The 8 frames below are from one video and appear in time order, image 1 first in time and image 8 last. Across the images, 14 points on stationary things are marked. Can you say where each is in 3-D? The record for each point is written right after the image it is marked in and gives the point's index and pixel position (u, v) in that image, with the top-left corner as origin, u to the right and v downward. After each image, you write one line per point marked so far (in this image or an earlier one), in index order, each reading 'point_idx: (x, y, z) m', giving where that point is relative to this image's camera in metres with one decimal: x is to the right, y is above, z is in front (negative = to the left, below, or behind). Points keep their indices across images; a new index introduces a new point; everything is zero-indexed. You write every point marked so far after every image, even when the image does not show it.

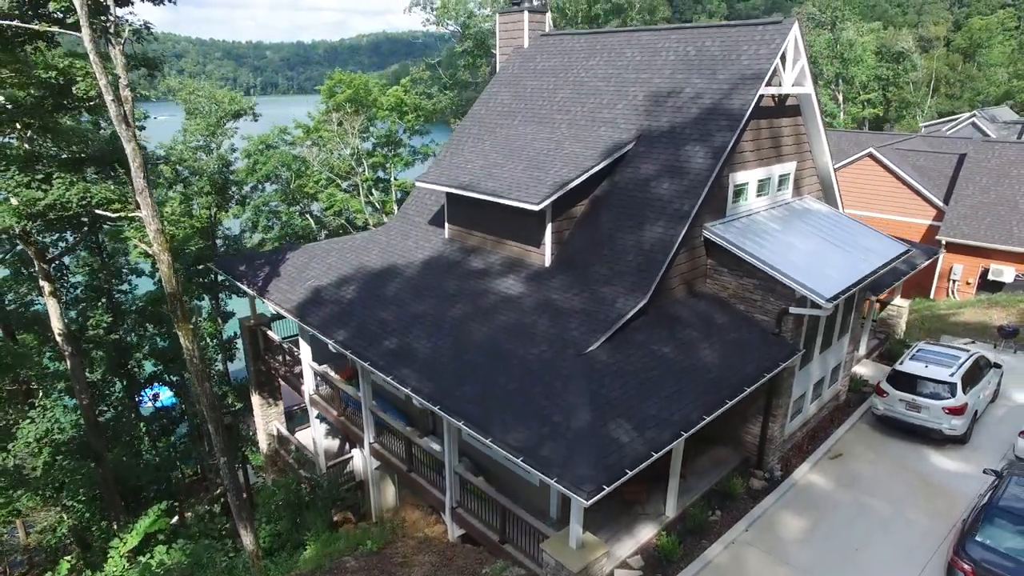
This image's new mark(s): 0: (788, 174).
0: (+5.2, +2.1, +12.3) m
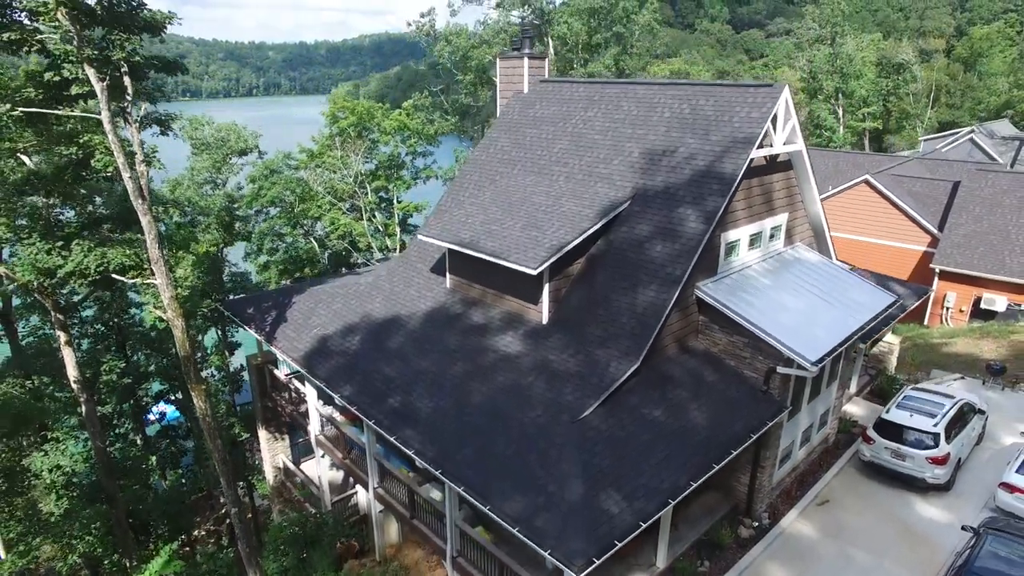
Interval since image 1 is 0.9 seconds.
0: (+5.2, +1.2, +12.7) m
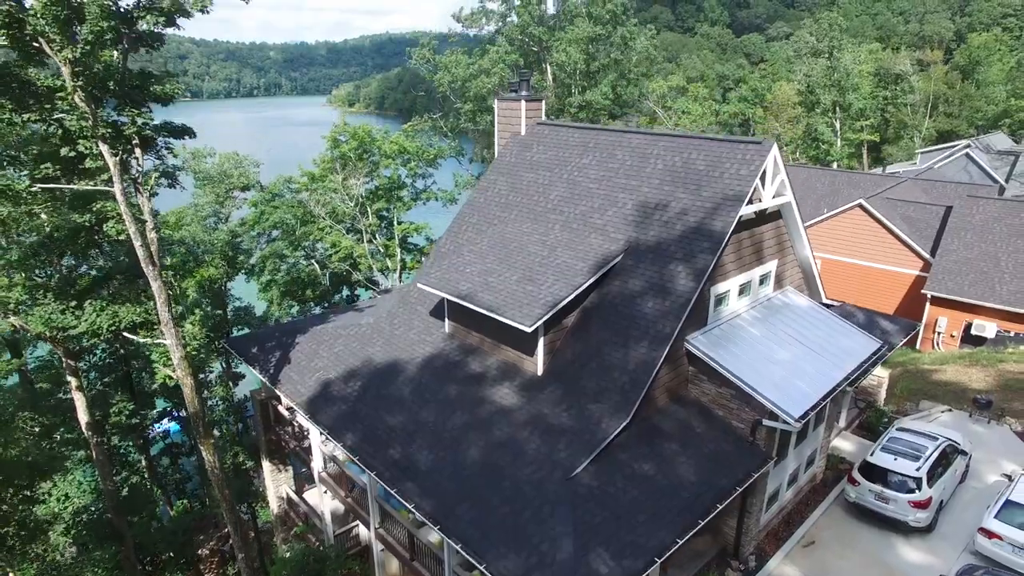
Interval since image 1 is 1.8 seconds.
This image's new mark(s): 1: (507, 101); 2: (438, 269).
0: (+5.1, +0.3, +13.0) m
1: (-0.1, +4.4, +15.6) m
2: (-1.4, +0.3, +12.7) m
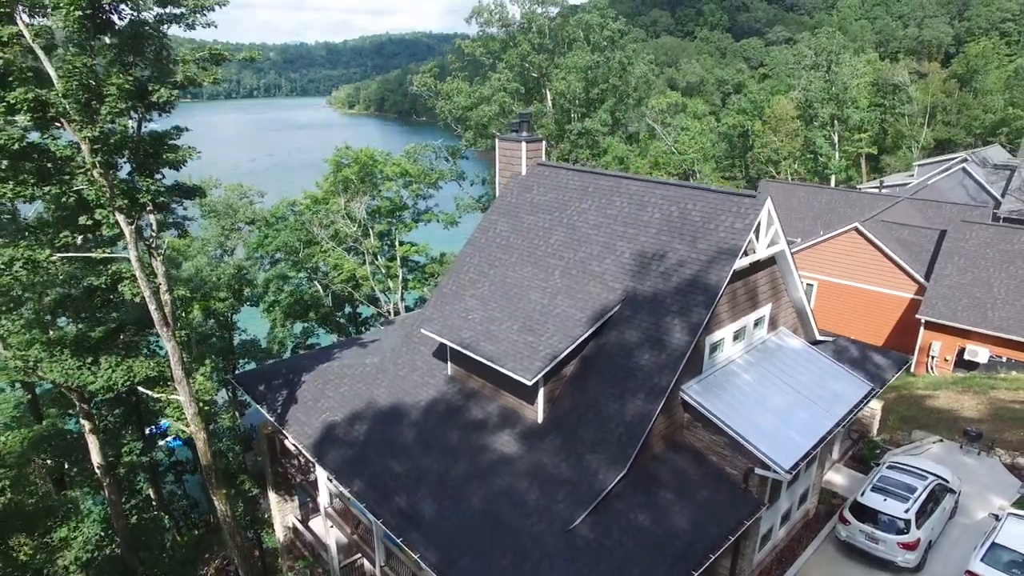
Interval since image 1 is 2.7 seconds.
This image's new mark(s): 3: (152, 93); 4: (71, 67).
0: (+5.1, -0.6, +13.4) m
1: (-0.1, +3.6, +16.0) m
2: (-1.4, -0.6, +13.1) m
3: (-5.2, +2.8, +9.5) m
4: (-5.7, +2.8, +8.4) m
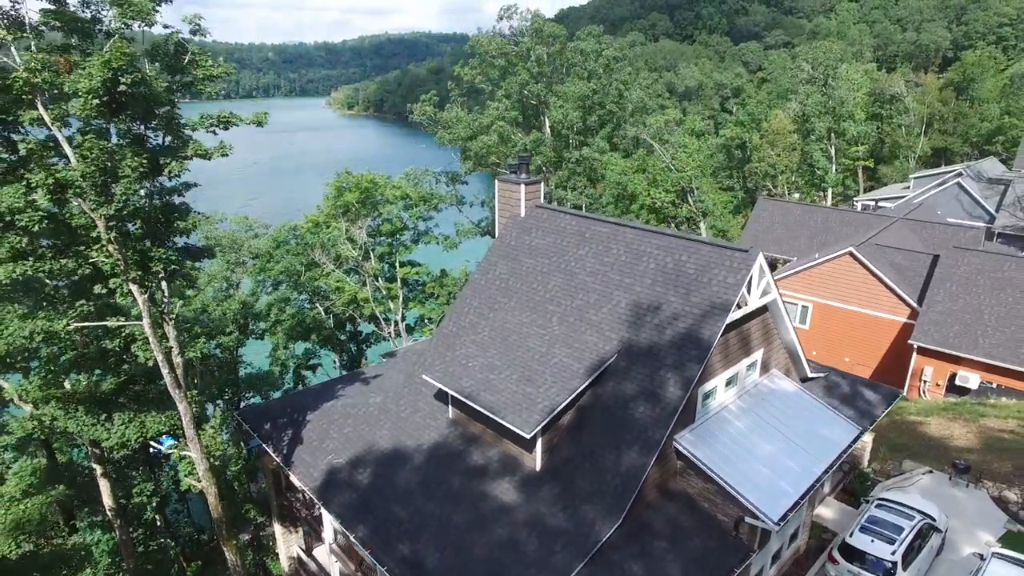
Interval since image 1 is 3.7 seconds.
0: (+5.1, -1.5, +13.8) m
1: (-0.1, +2.6, +16.3) m
2: (-1.4, -1.5, +13.5) m
3: (-5.2, +1.8, +9.8) m
4: (-5.7, +1.8, +8.8) m
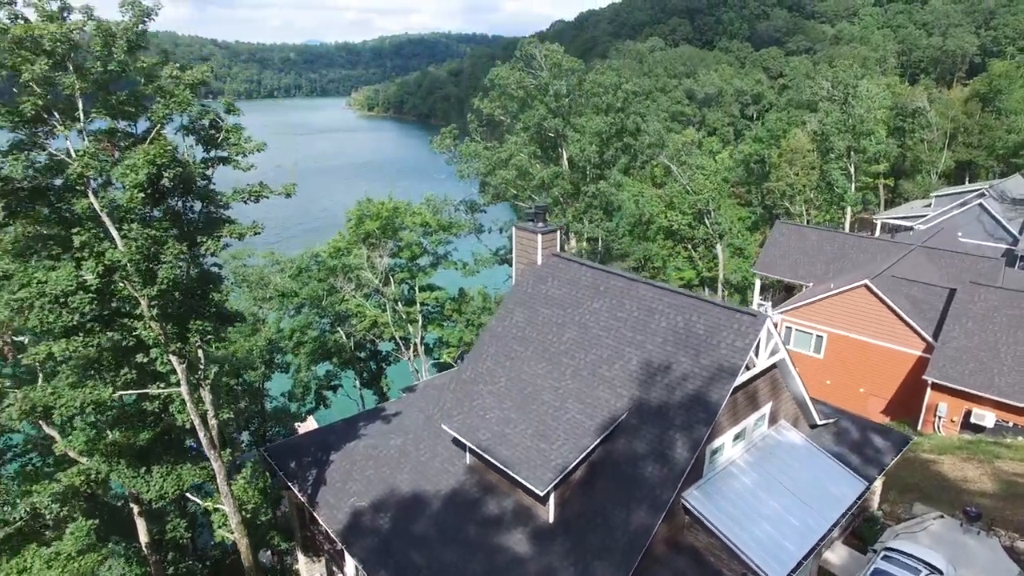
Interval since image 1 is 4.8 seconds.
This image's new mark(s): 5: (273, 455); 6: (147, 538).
0: (+5.5, -2.7, +14.2) m
1: (+0.3, +1.5, +16.8) m
2: (-1.1, -2.7, +14.0) m
3: (-5.0, +0.7, +10.5) m
4: (-5.5, +0.7, +9.5) m
5: (-5.9, -4.1, +16.0) m
6: (-8.2, -5.5, +14.5) m
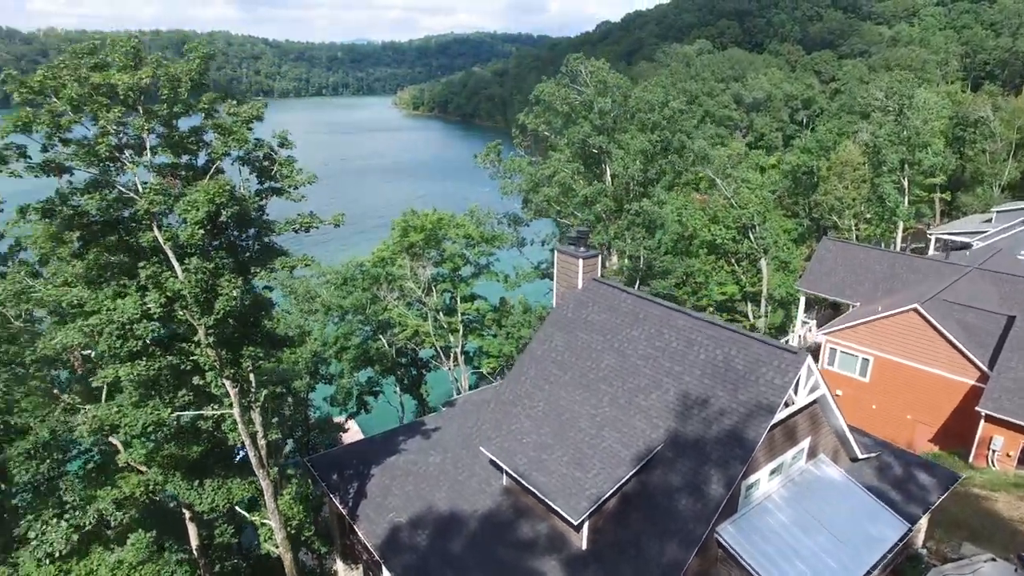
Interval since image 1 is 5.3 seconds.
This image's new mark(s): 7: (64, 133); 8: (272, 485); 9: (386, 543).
0: (+6.2, -3.5, +14.0) m
1: (+1.4, +0.9, +17.0) m
2: (-0.3, -3.2, +14.3) m
3: (-4.3, +0.3, +11.0) m
4: (-4.9, +0.2, +10.0) m
5: (-5.0, -4.6, +16.5) m
6: (-7.4, -5.9, +15.2) m
7: (-6.7, +2.3, +9.7) m
8: (-4.3, -3.5, +11.6) m
9: (-2.7, -5.5, +14.0) m
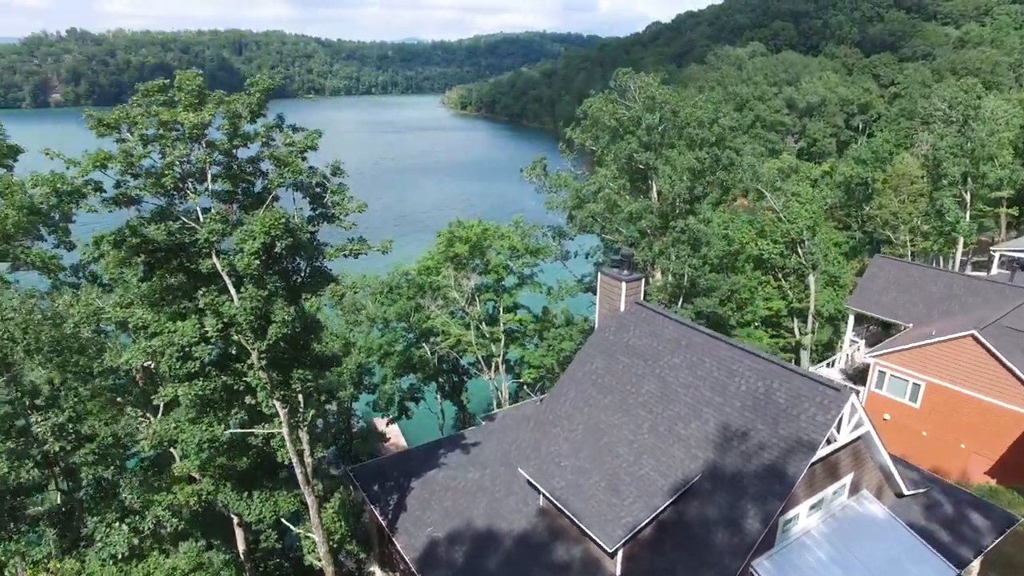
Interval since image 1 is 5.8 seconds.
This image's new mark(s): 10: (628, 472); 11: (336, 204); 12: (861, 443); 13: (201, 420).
0: (+7.0, -4.1, +13.8) m
1: (+2.5, +0.3, +17.0) m
2: (+0.5, -3.7, +14.5) m
3: (-3.6, -0.2, +11.4) m
4: (-4.2, -0.2, +10.5) m
5: (-4.0, -5.0, +17.0) m
6: (-6.6, -6.2, +15.9) m
7: (-6.0, +1.9, +10.3) m
8: (-3.6, -3.9, +12.0) m
9: (-1.9, -5.9, +14.4) m
10: (+2.4, -3.7, +13.3) m
11: (-3.3, +1.6, +12.2) m
12: (+7.3, -3.3, +13.7) m
13: (-5.5, -2.3, +11.5) m
